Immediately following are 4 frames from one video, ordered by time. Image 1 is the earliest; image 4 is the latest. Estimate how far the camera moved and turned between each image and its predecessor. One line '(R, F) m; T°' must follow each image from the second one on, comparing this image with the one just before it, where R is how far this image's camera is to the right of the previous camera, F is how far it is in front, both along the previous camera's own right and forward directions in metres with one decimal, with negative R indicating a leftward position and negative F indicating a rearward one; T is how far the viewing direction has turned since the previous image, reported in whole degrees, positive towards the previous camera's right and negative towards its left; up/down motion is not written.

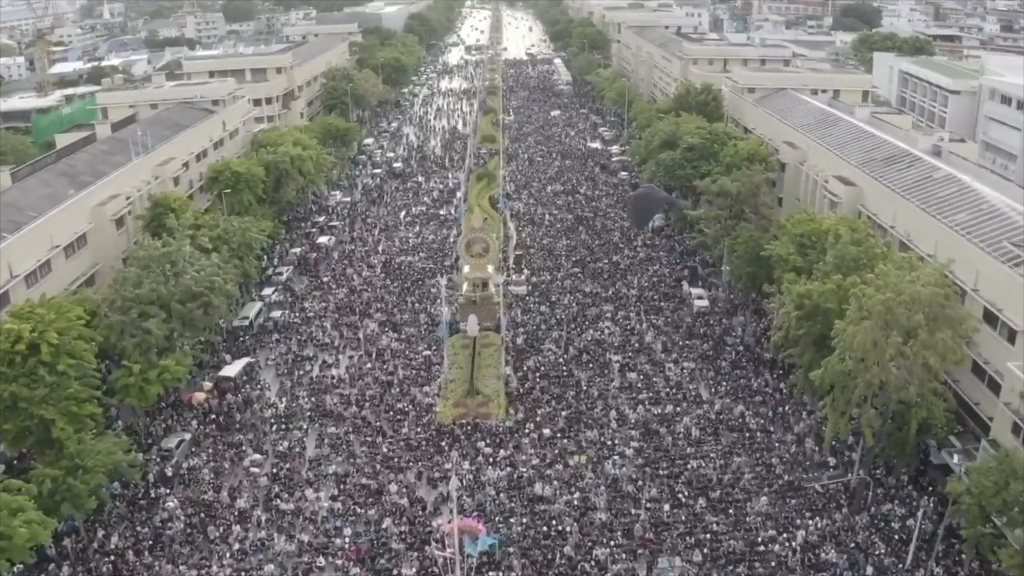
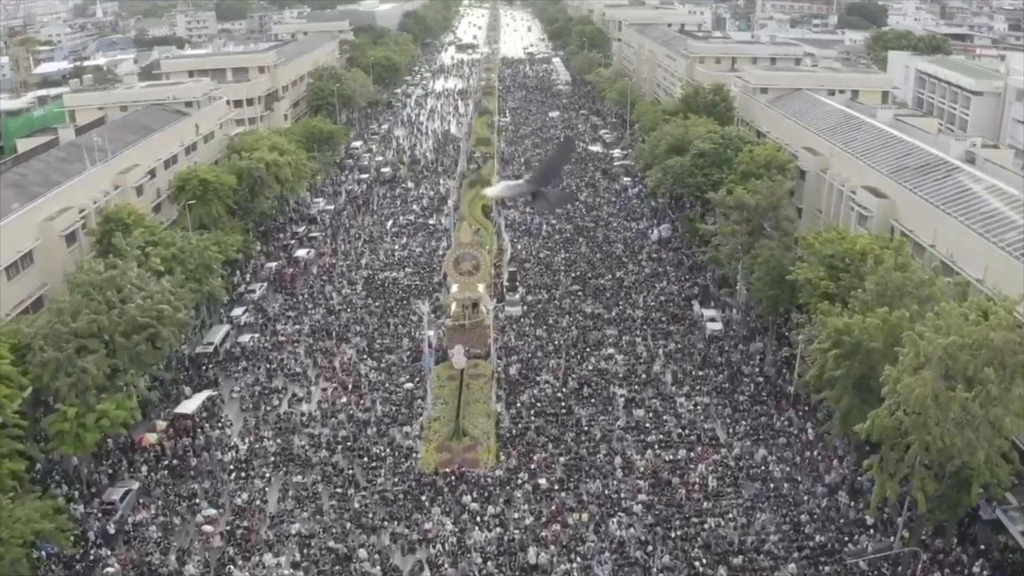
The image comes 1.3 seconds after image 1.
(+0.3, +4.2) m; 0°
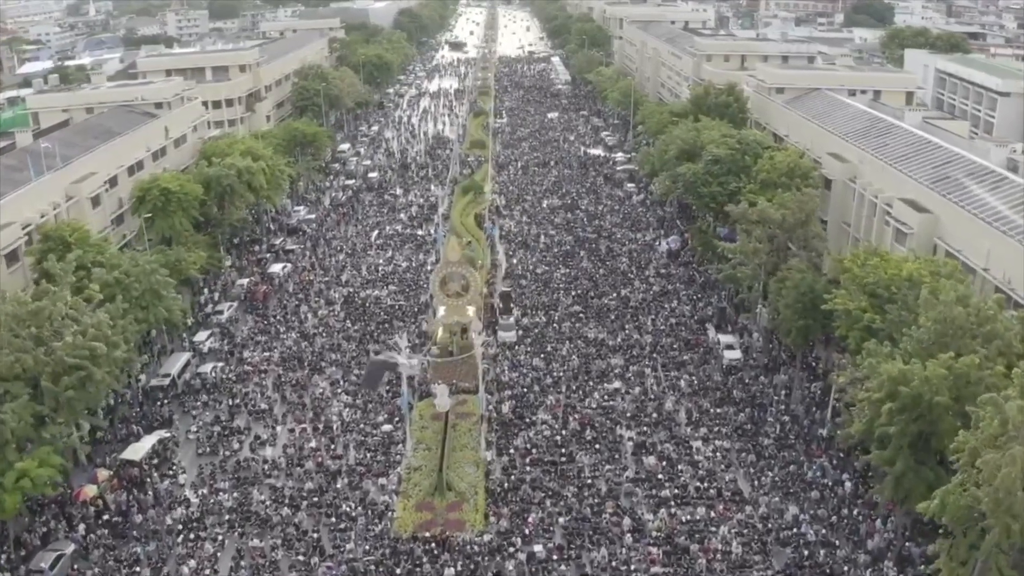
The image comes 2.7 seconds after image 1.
(+0.2, +4.2) m; 0°
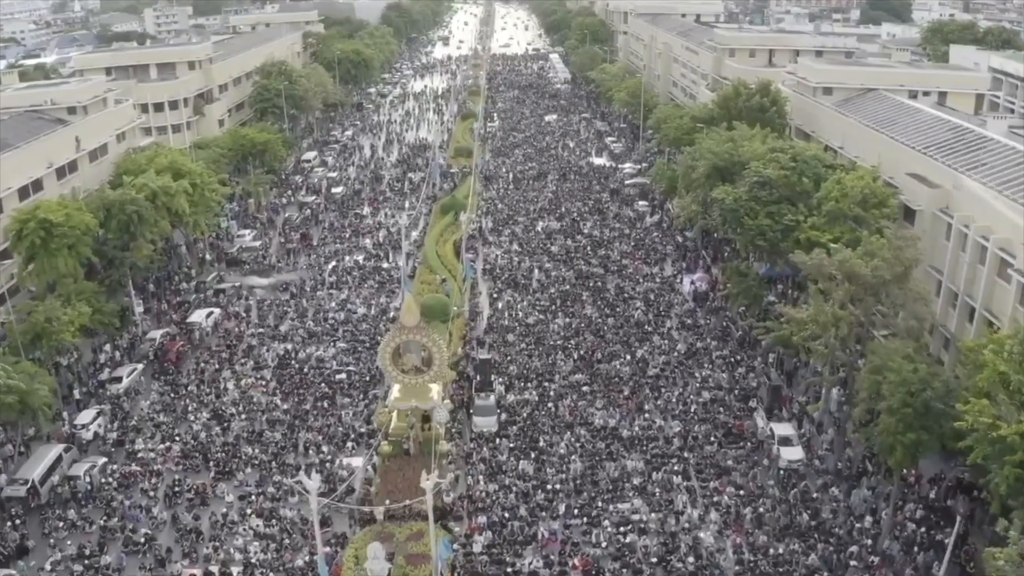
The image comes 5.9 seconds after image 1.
(+0.6, +9.3) m; 0°
